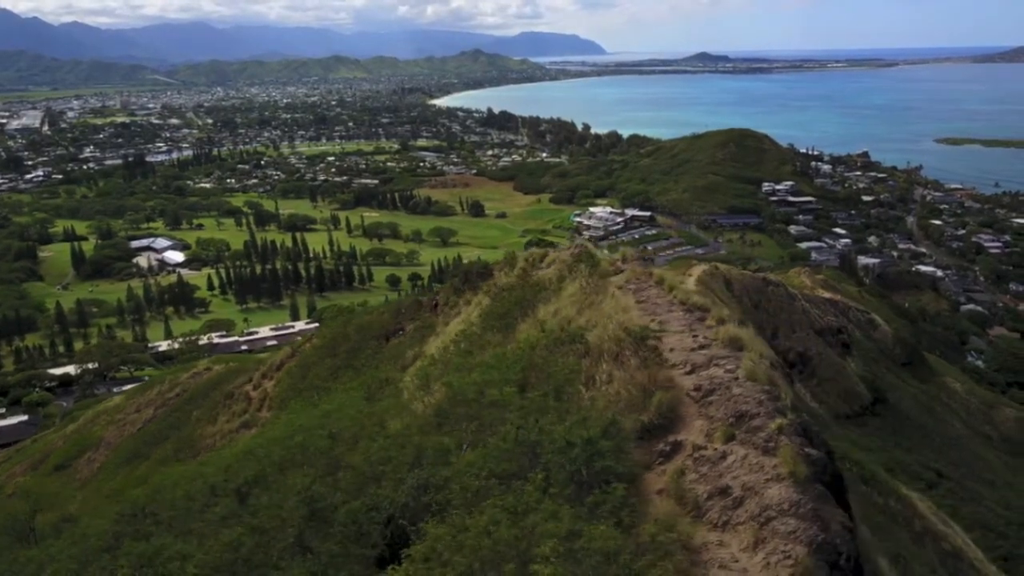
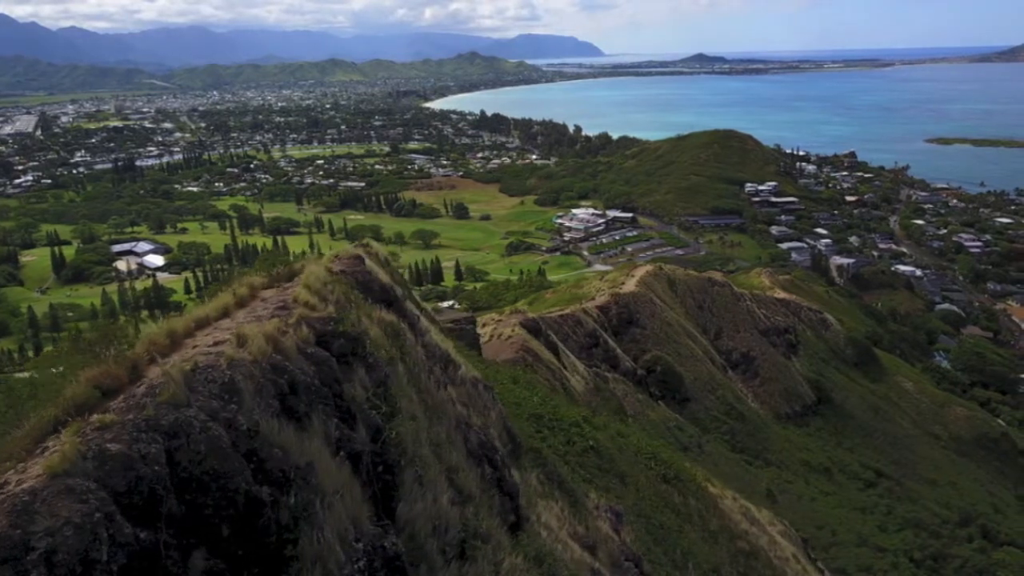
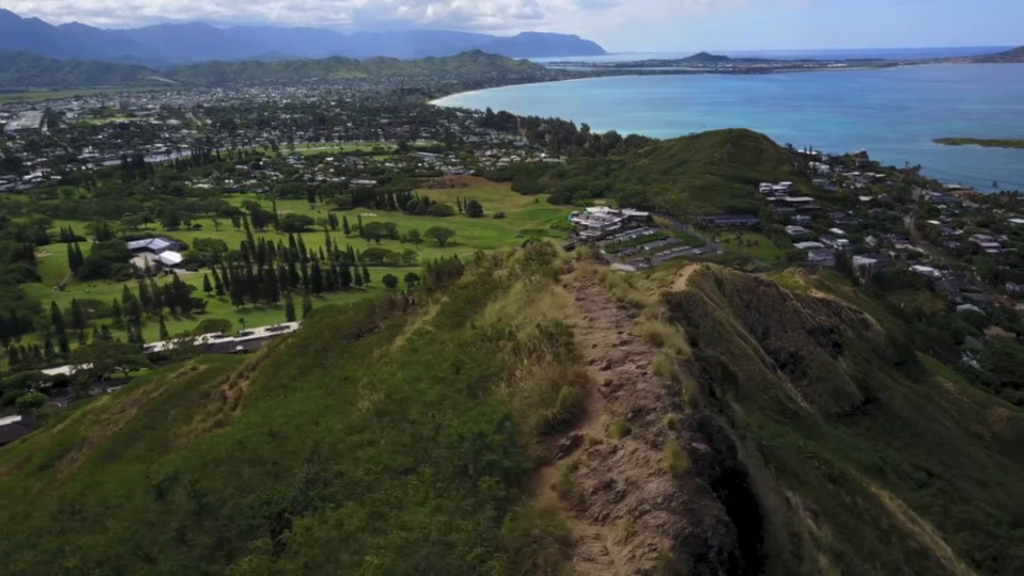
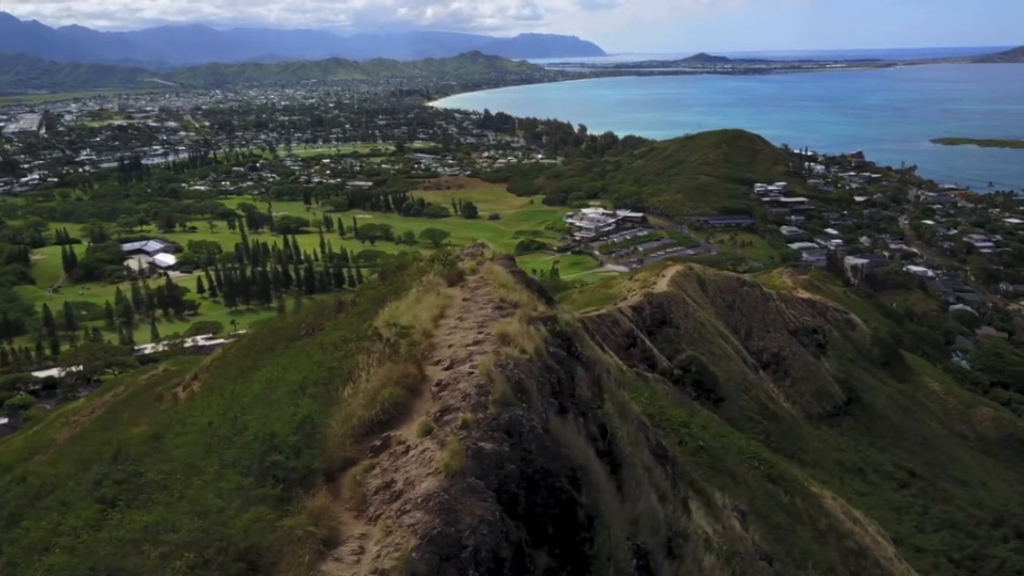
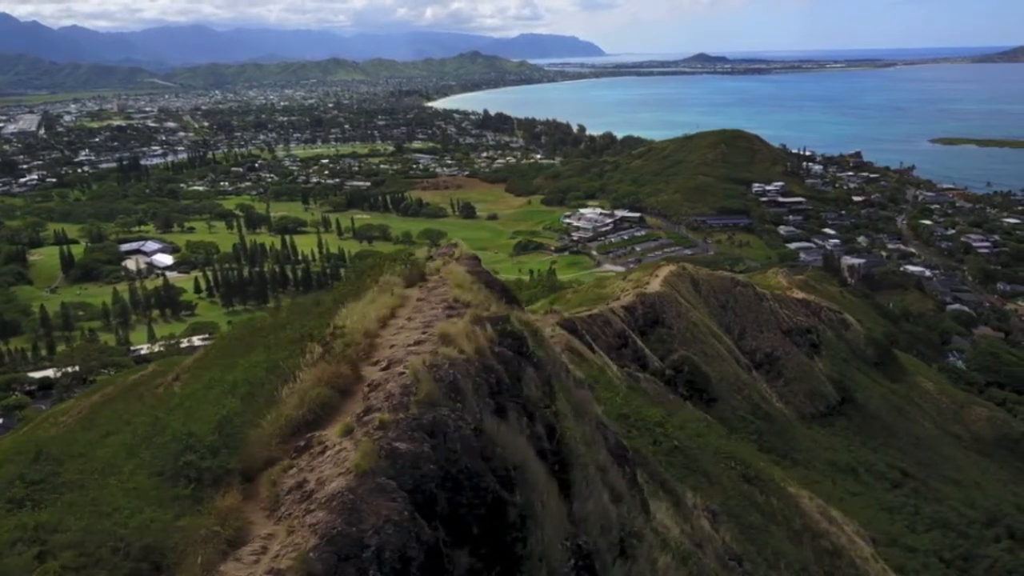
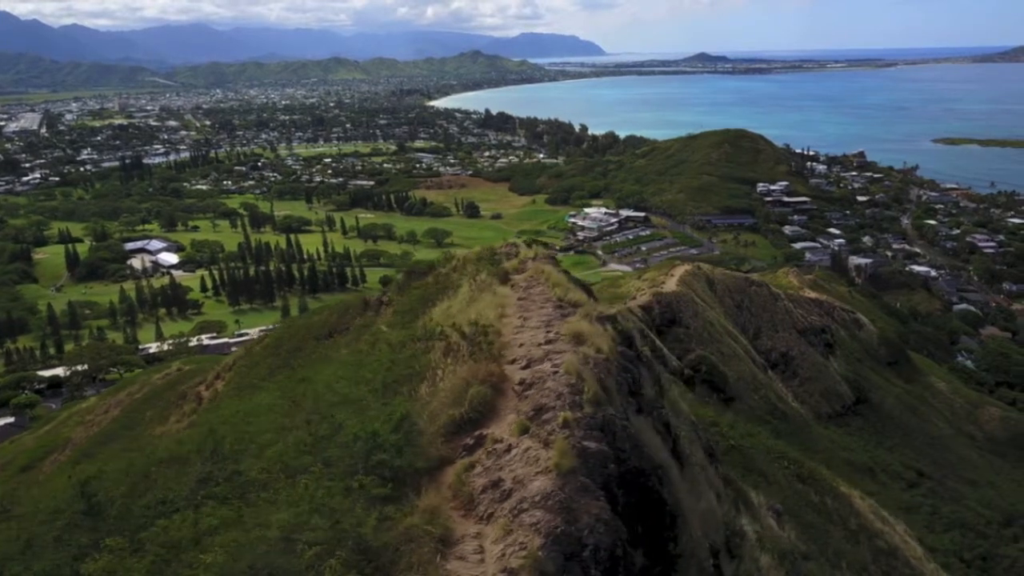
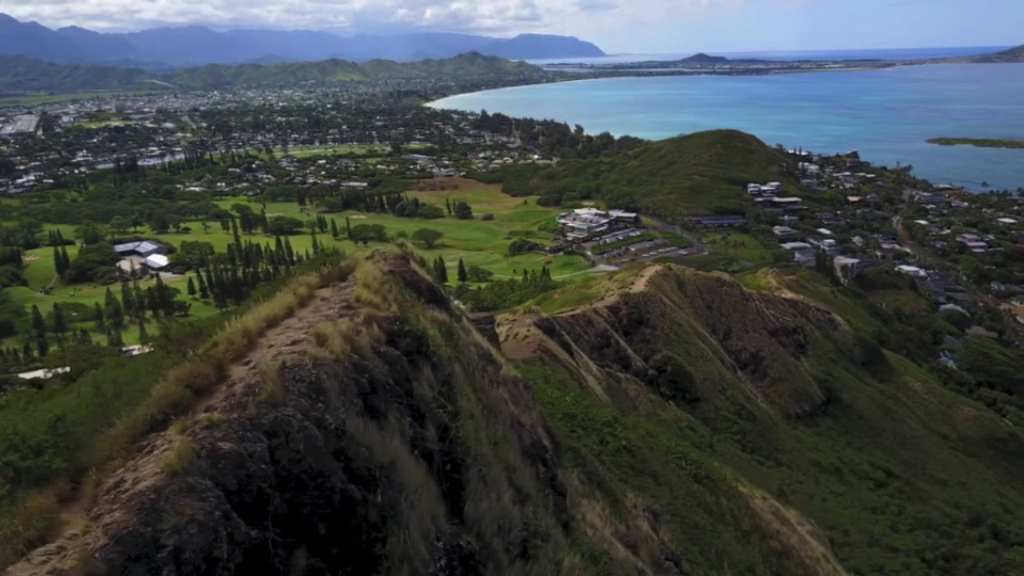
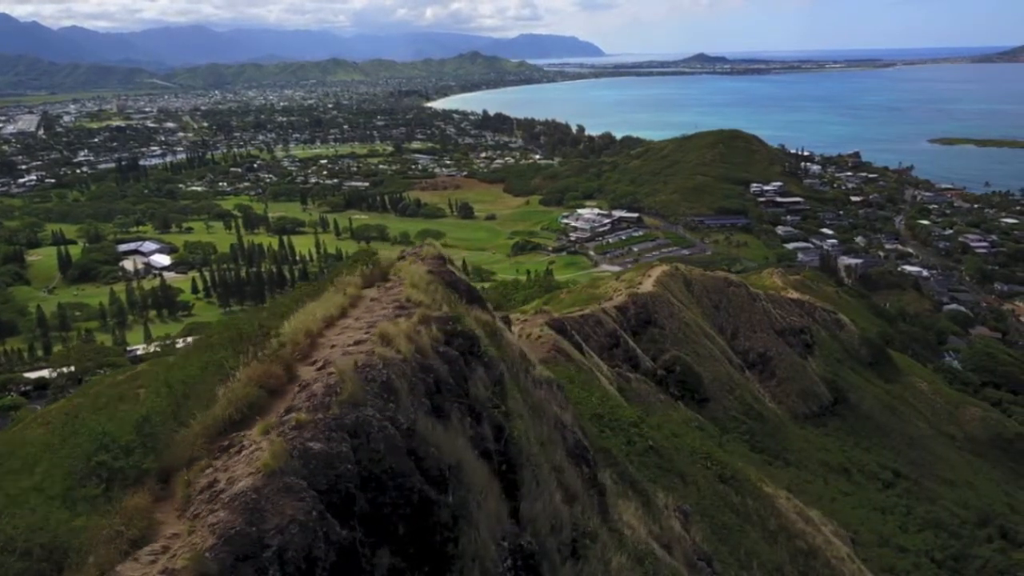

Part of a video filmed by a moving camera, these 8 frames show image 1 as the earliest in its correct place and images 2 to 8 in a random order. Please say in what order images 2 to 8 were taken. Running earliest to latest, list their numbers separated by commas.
3, 6, 4, 5, 8, 7, 2
